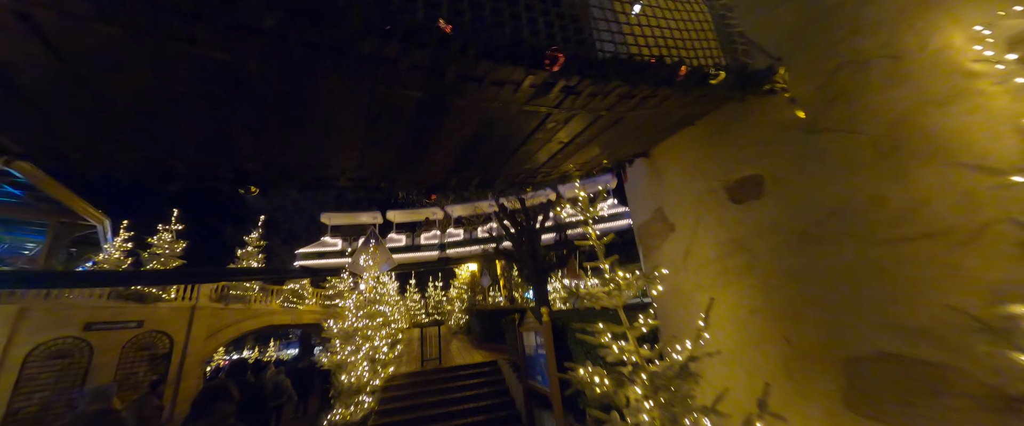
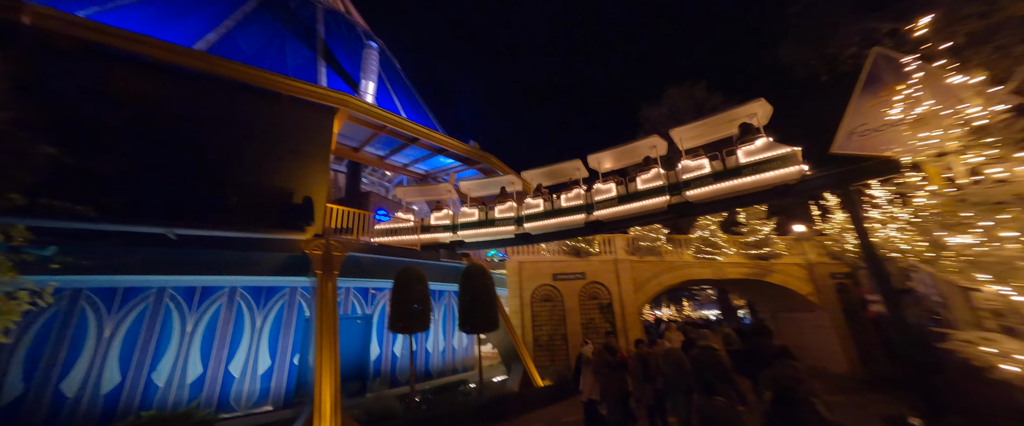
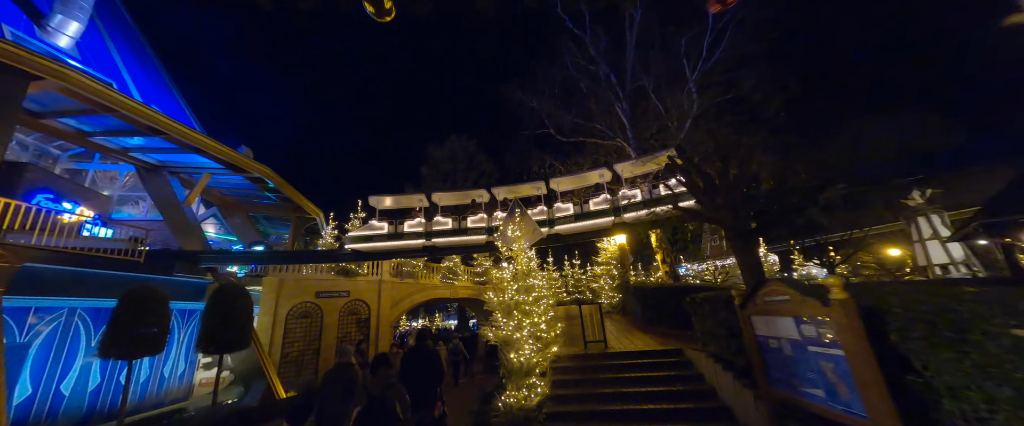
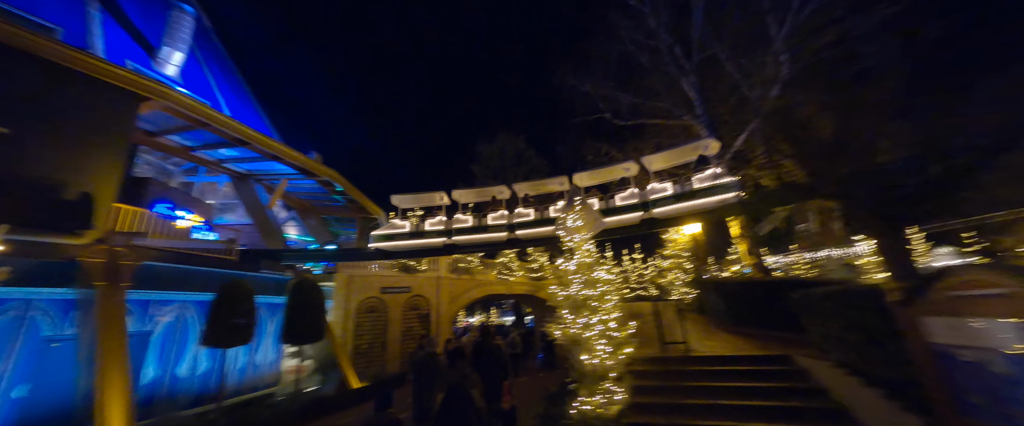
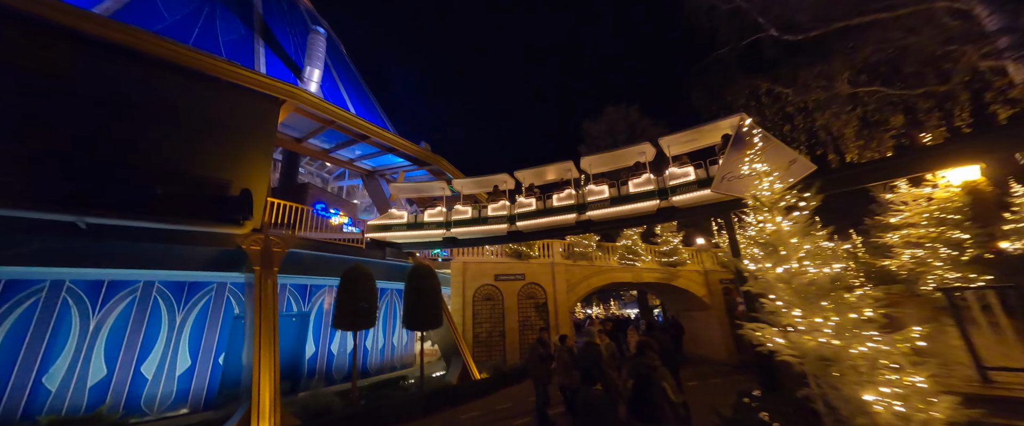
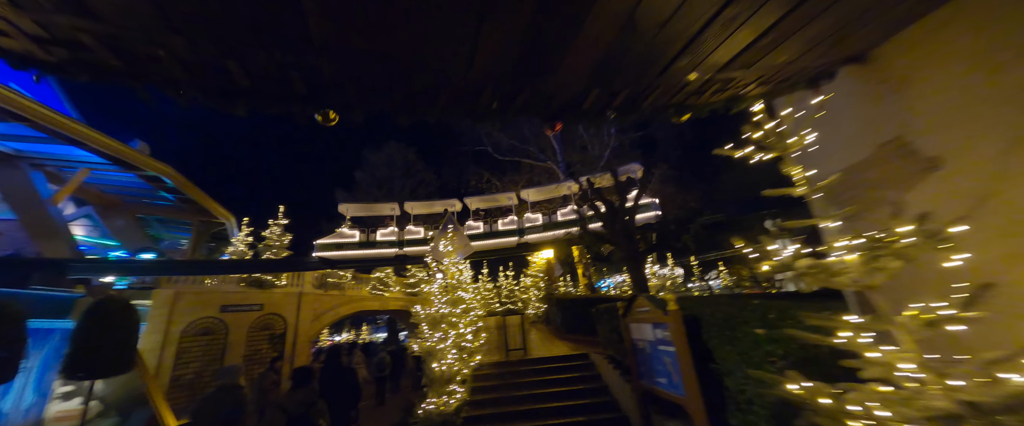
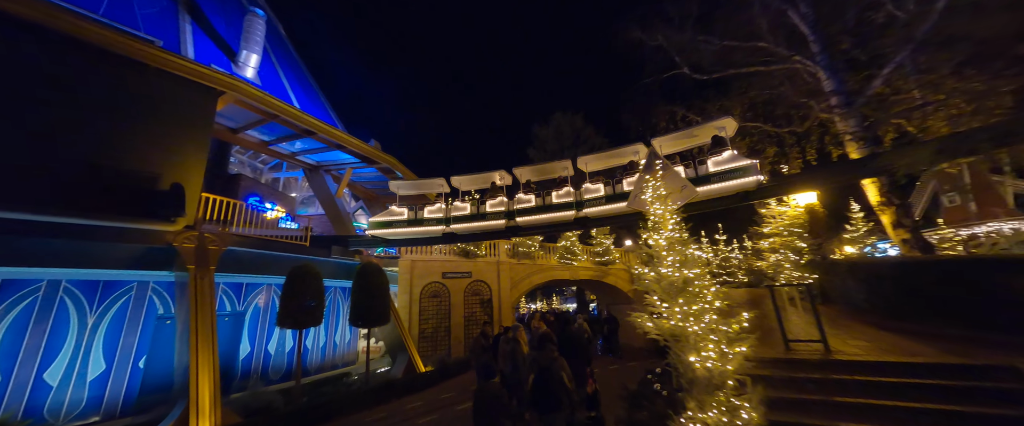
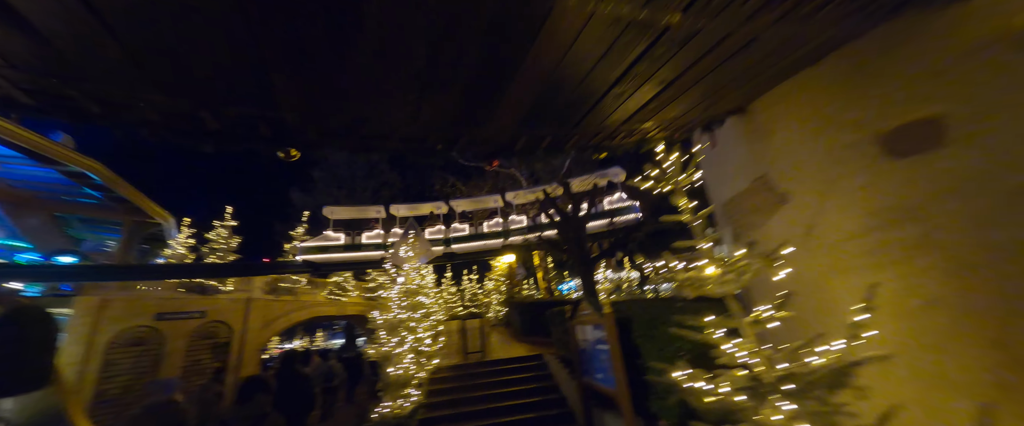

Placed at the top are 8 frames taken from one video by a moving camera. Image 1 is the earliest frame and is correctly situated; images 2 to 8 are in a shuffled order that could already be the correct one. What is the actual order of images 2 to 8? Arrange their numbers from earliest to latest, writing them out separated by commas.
8, 6, 3, 4, 7, 5, 2
